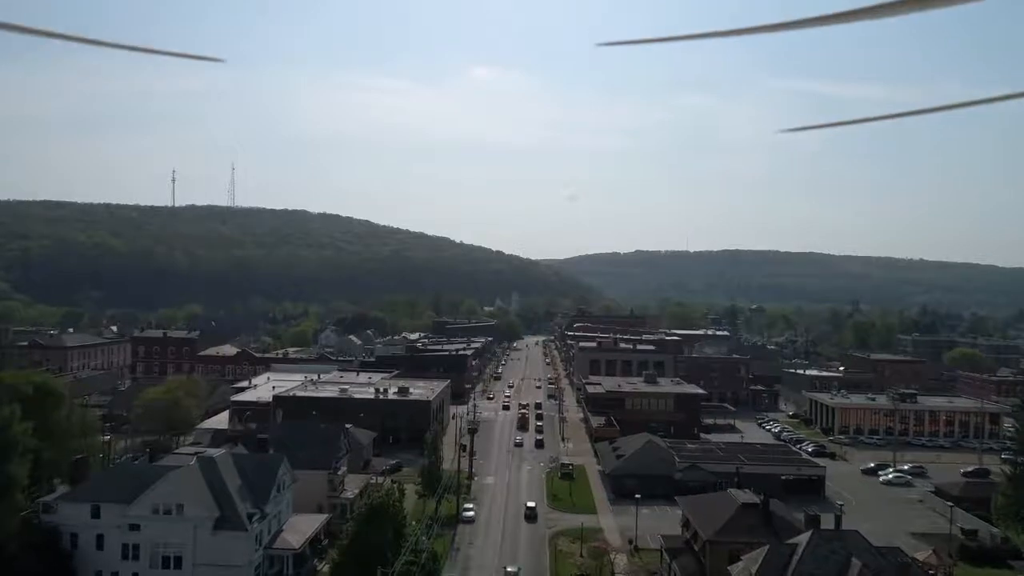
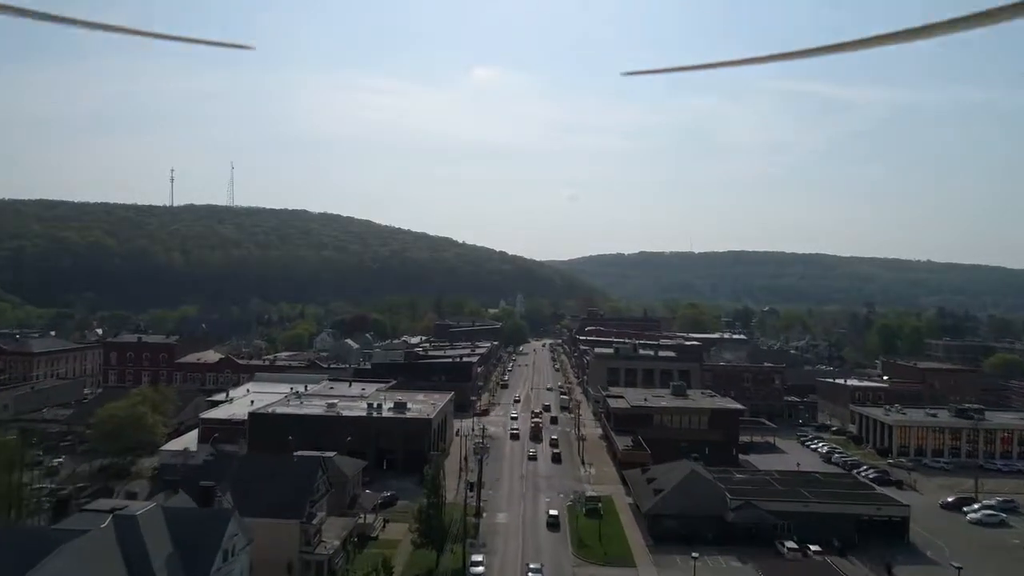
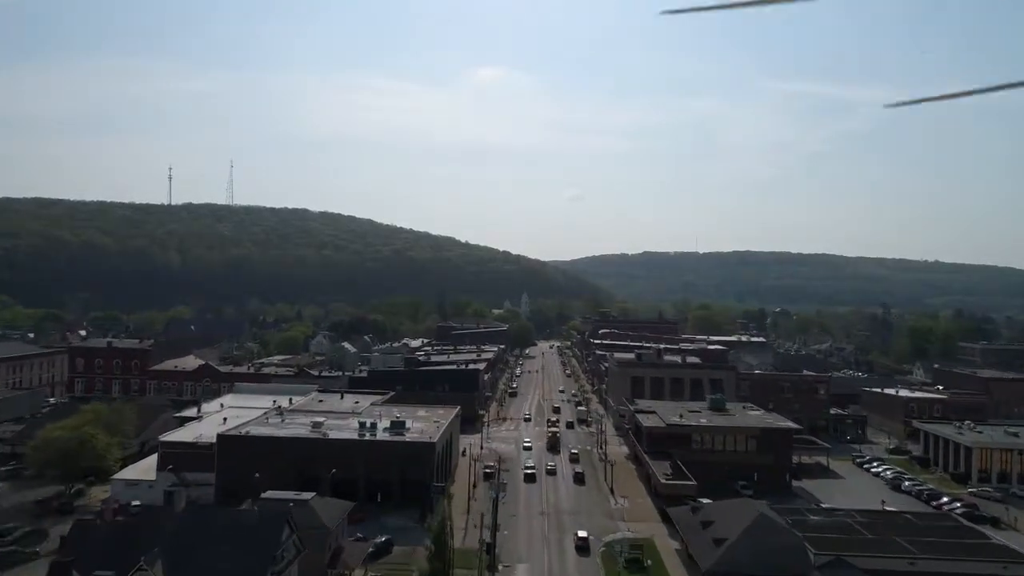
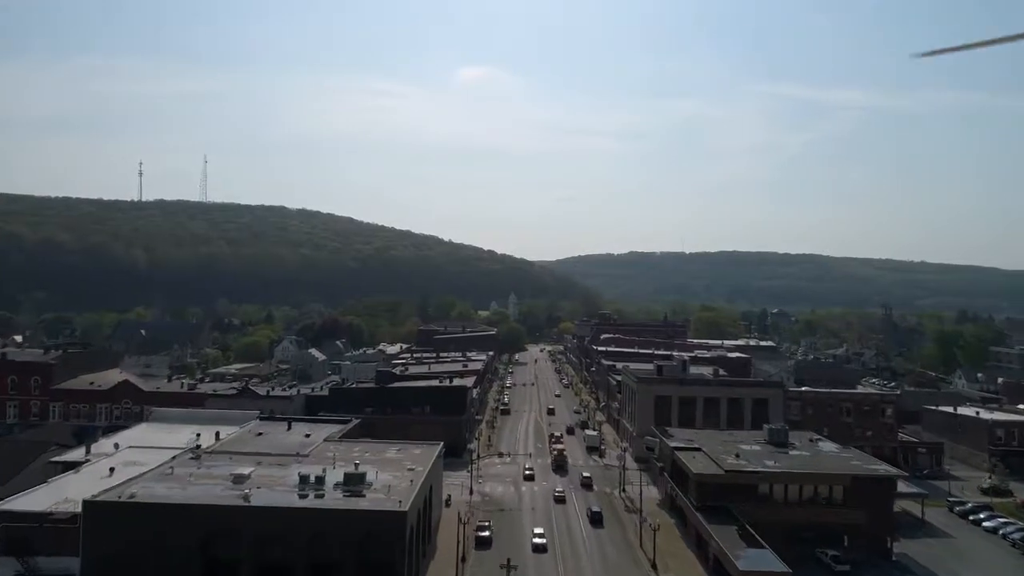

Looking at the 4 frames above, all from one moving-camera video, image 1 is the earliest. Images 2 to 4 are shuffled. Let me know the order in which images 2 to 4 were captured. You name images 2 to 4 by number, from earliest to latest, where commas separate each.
2, 3, 4
